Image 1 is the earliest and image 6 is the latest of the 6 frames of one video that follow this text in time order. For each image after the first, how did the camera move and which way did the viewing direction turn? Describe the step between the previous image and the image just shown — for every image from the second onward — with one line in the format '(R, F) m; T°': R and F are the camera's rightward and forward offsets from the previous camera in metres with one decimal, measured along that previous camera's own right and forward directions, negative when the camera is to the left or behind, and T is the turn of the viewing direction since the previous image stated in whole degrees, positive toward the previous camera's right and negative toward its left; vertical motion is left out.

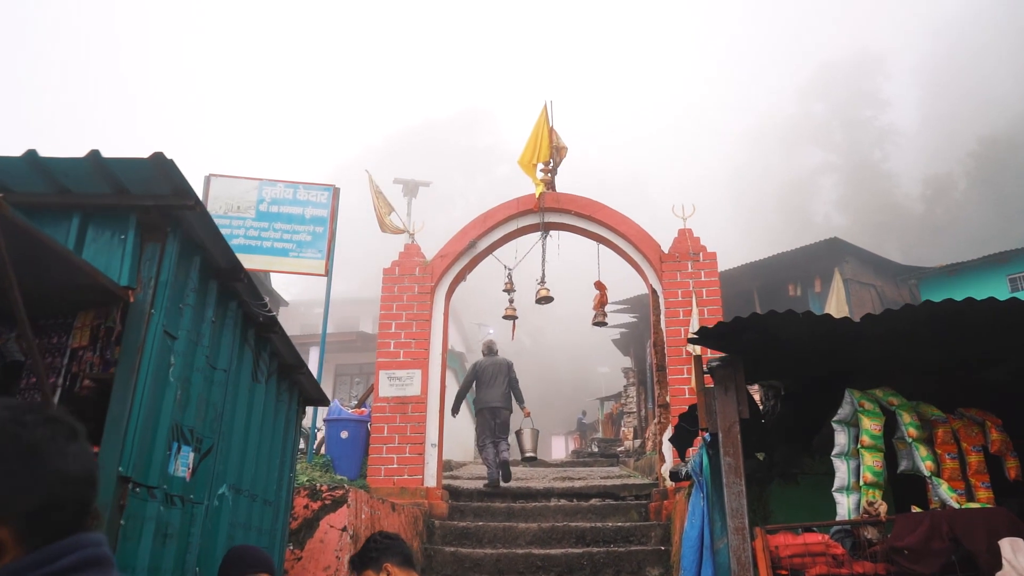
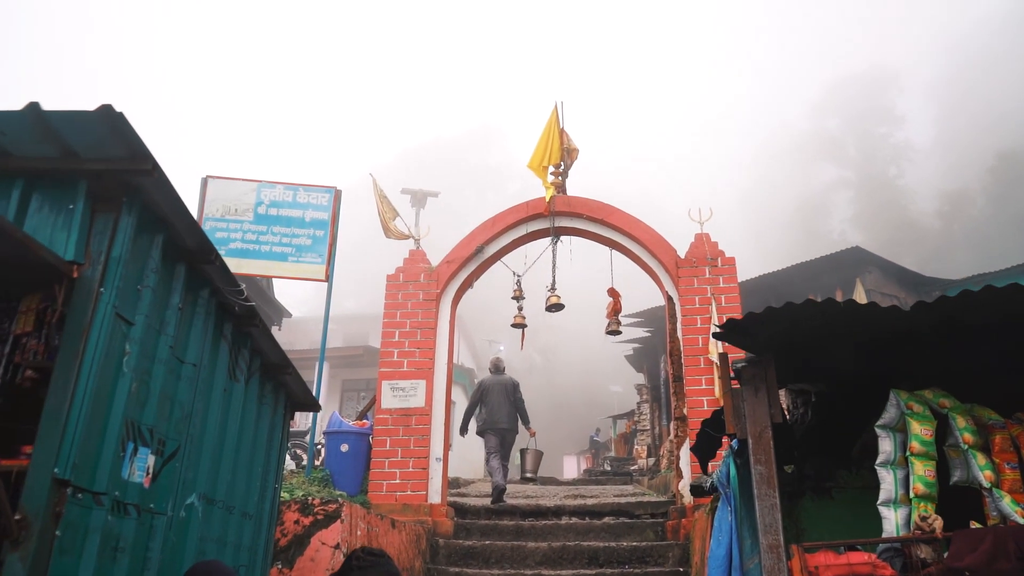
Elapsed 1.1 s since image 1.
(0.0, +0.5) m; -1°
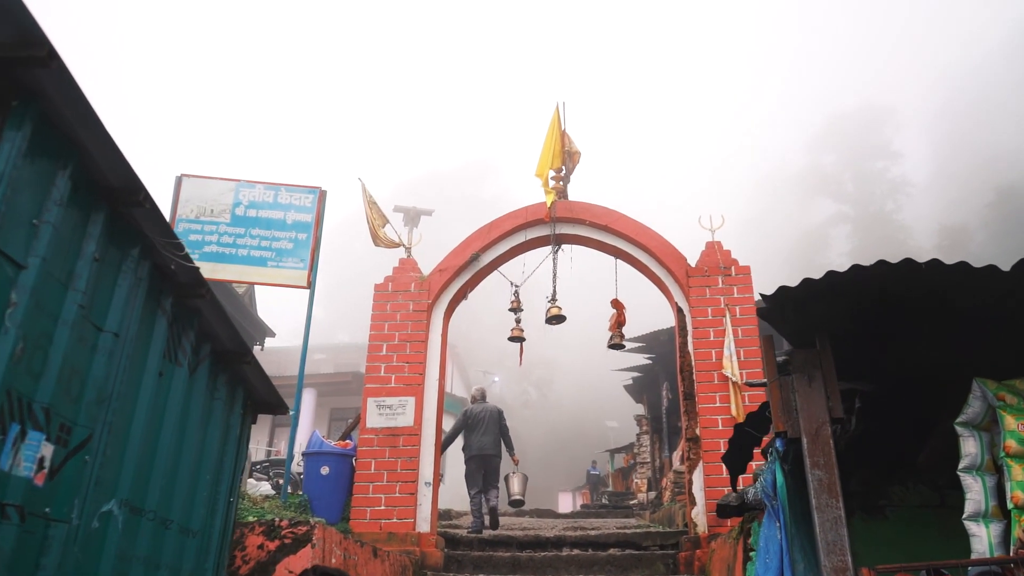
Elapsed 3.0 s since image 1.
(0.0, +0.8) m; 0°
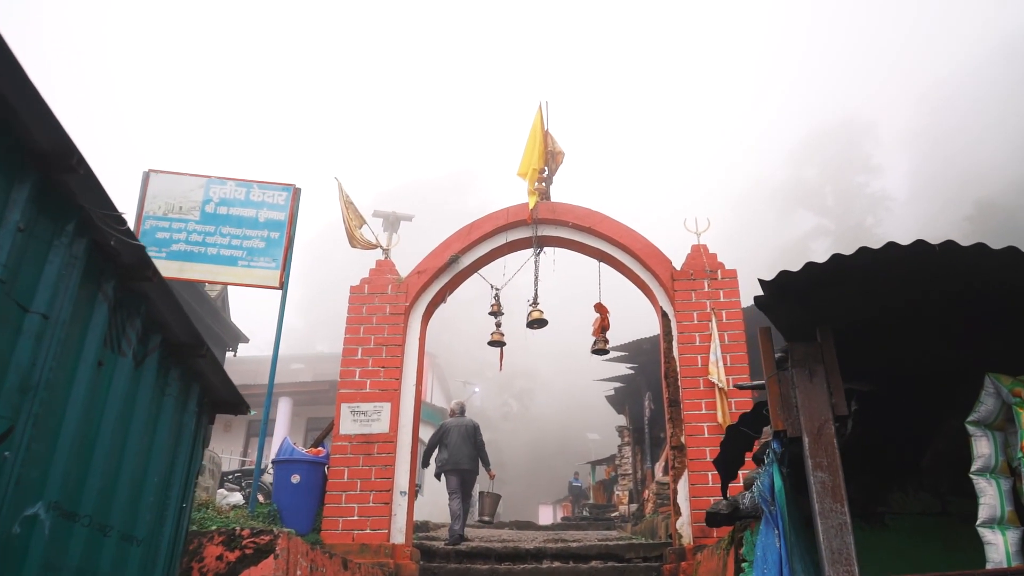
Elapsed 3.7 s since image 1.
(0.0, +0.3) m; +1°
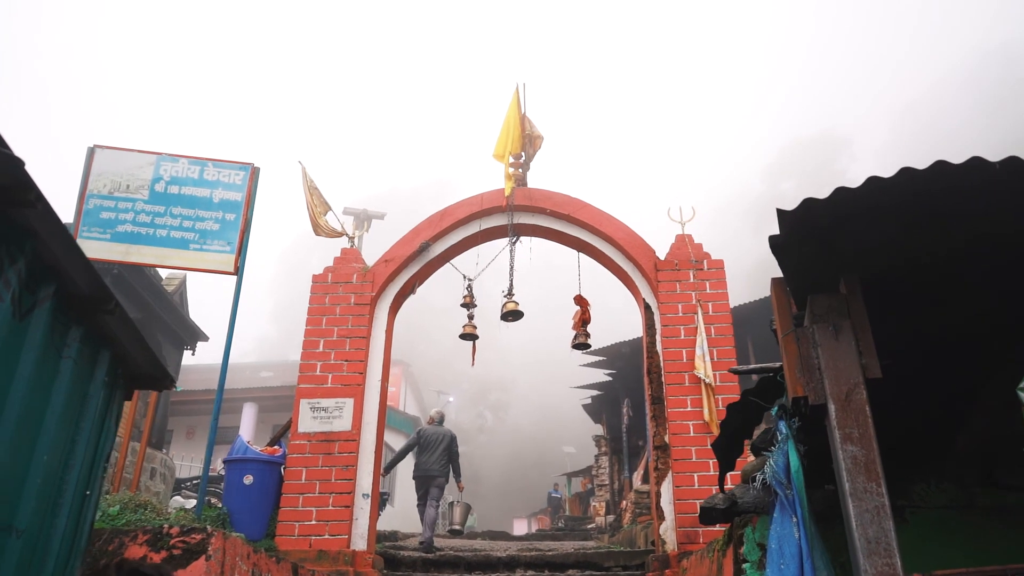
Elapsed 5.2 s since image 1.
(0.0, +0.6) m; +2°
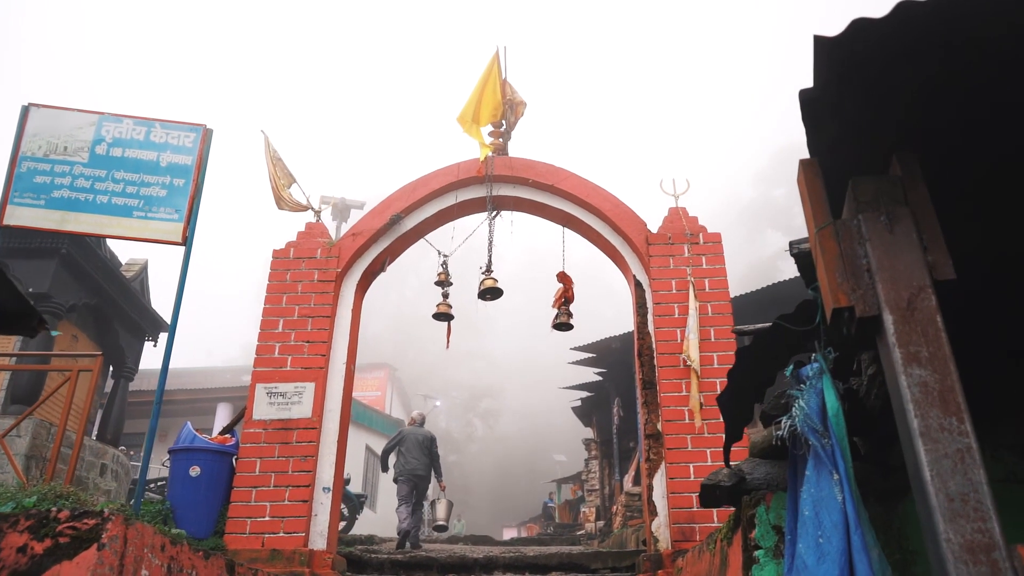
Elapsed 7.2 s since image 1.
(+0.2, +0.8) m; +1°
